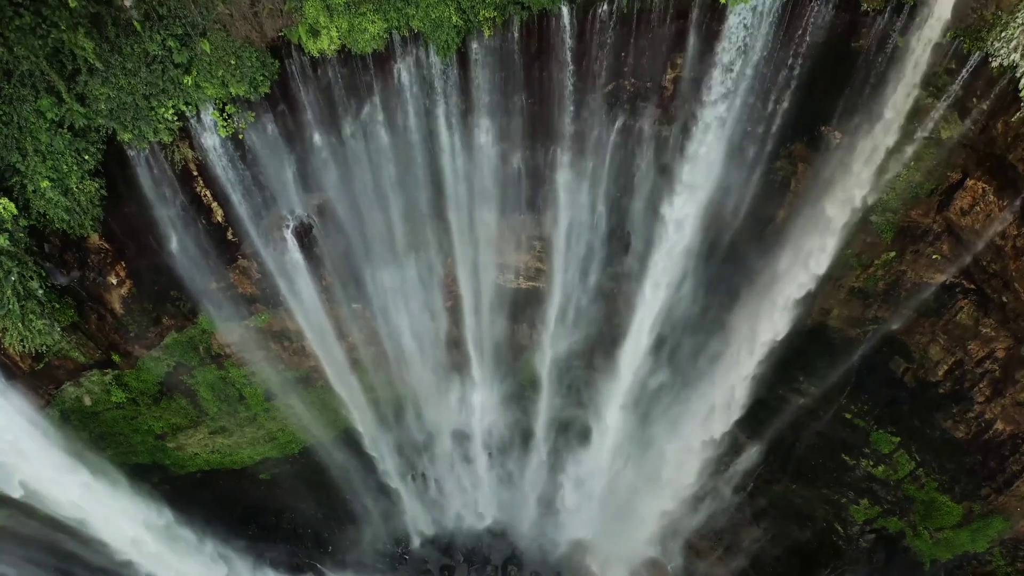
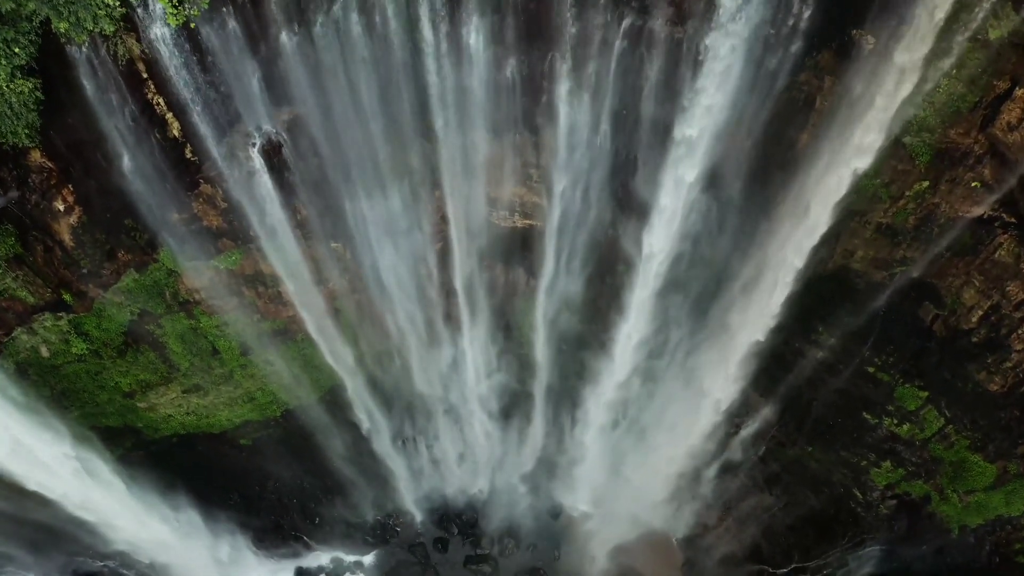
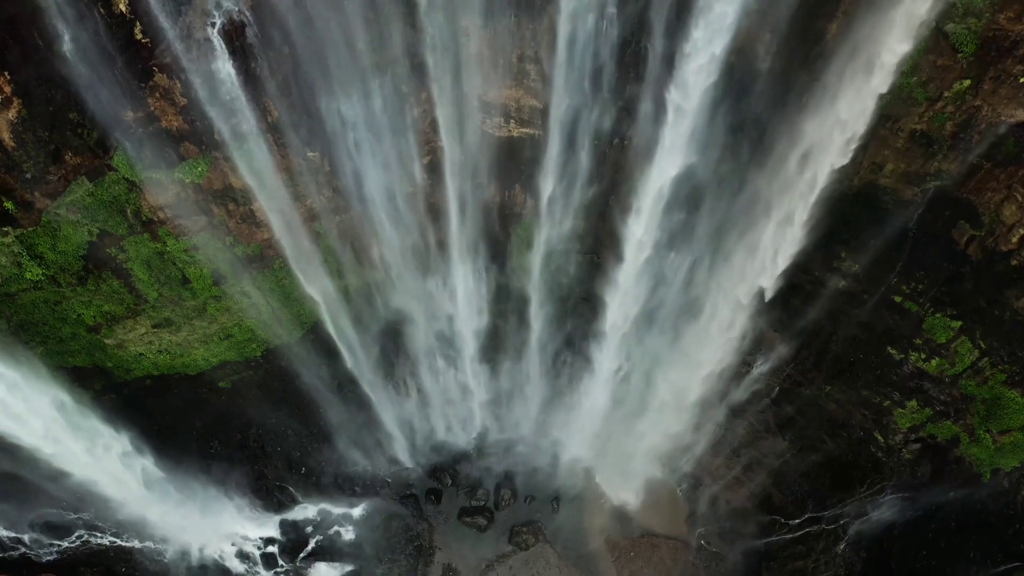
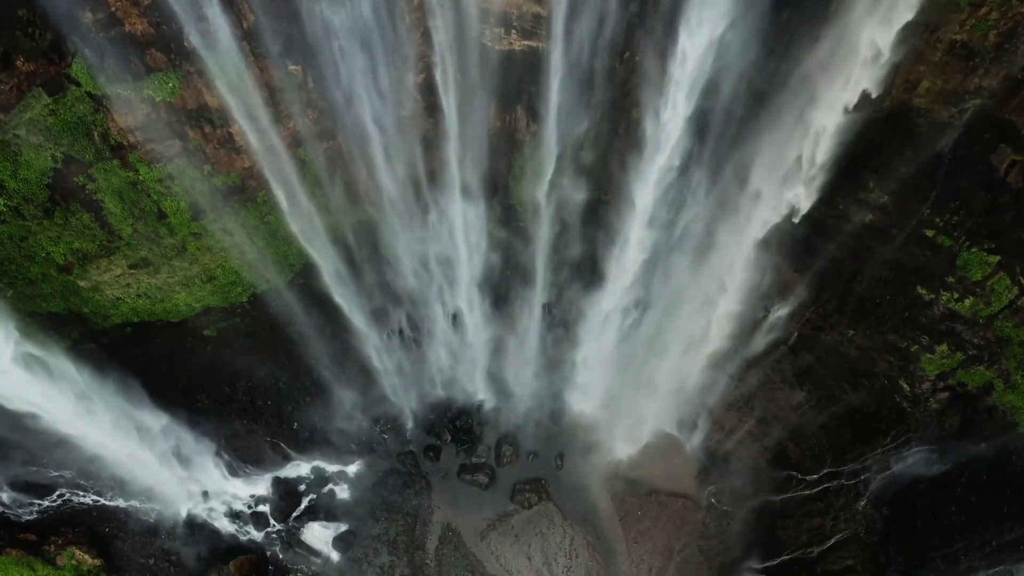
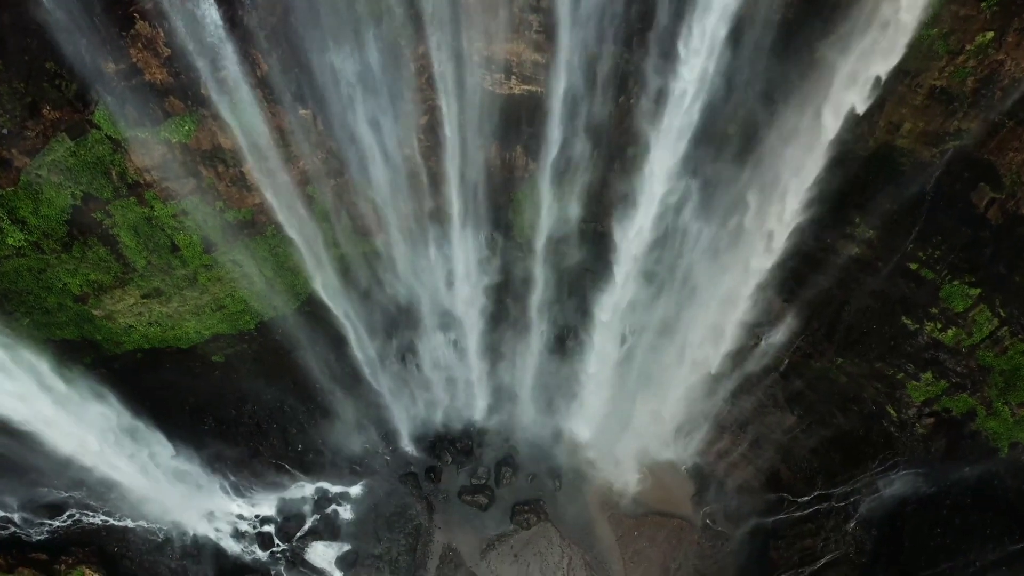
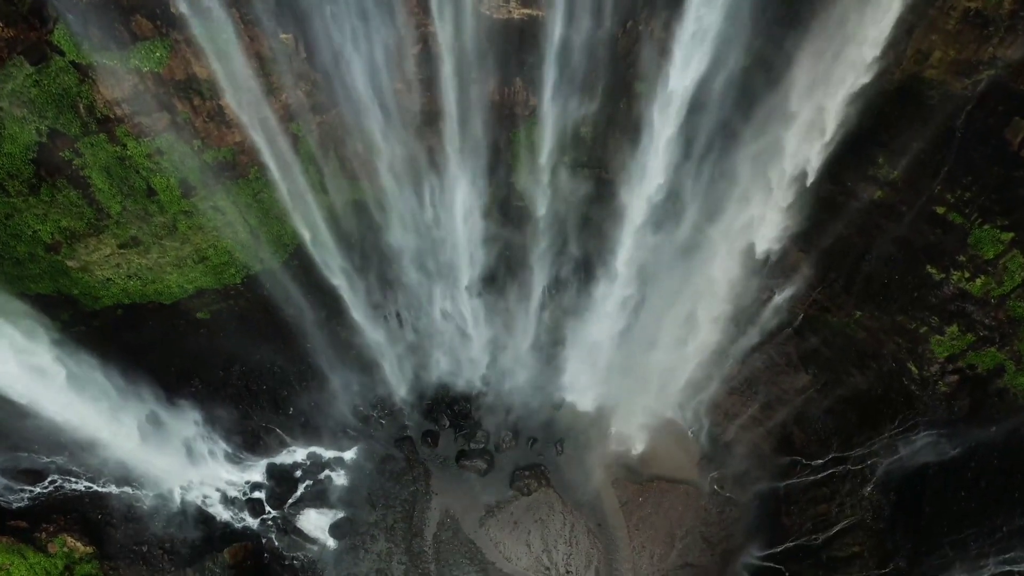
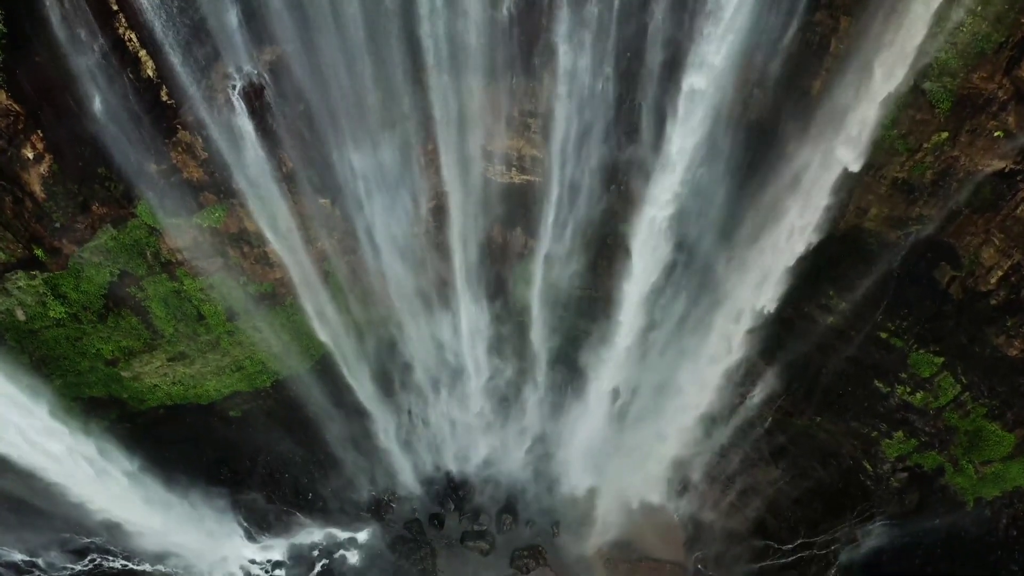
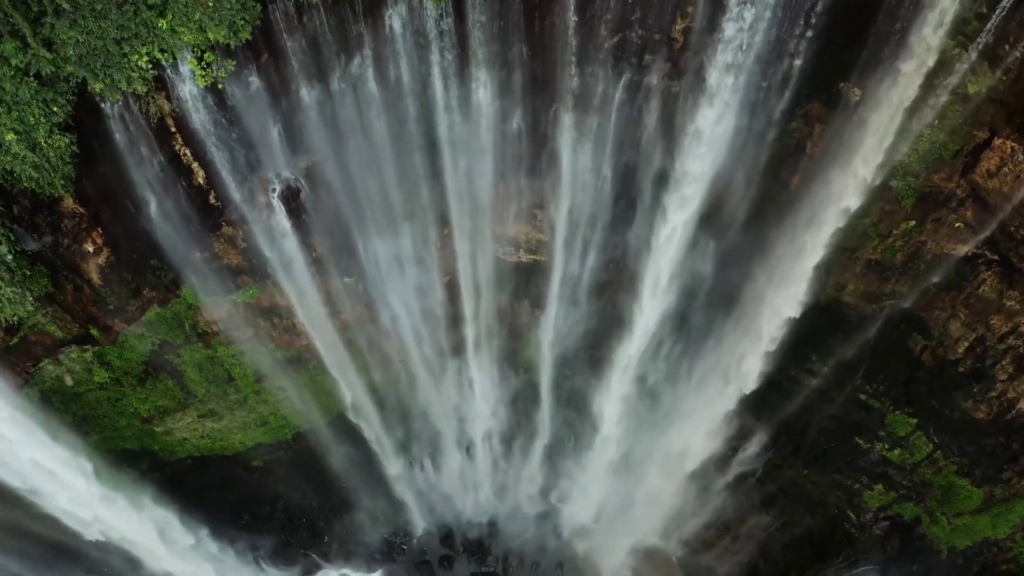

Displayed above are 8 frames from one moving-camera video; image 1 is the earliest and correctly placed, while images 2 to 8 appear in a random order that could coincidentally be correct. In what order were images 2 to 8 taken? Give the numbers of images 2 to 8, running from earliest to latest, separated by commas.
8, 2, 7, 3, 5, 4, 6
